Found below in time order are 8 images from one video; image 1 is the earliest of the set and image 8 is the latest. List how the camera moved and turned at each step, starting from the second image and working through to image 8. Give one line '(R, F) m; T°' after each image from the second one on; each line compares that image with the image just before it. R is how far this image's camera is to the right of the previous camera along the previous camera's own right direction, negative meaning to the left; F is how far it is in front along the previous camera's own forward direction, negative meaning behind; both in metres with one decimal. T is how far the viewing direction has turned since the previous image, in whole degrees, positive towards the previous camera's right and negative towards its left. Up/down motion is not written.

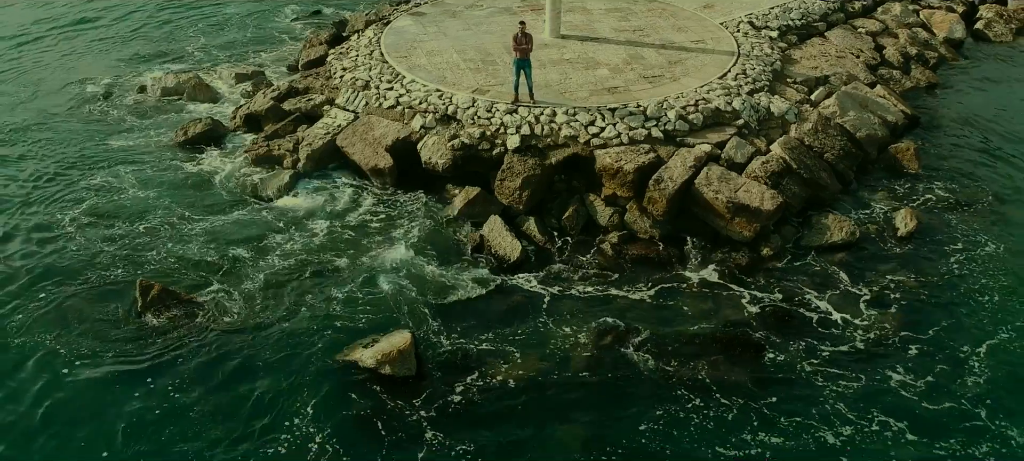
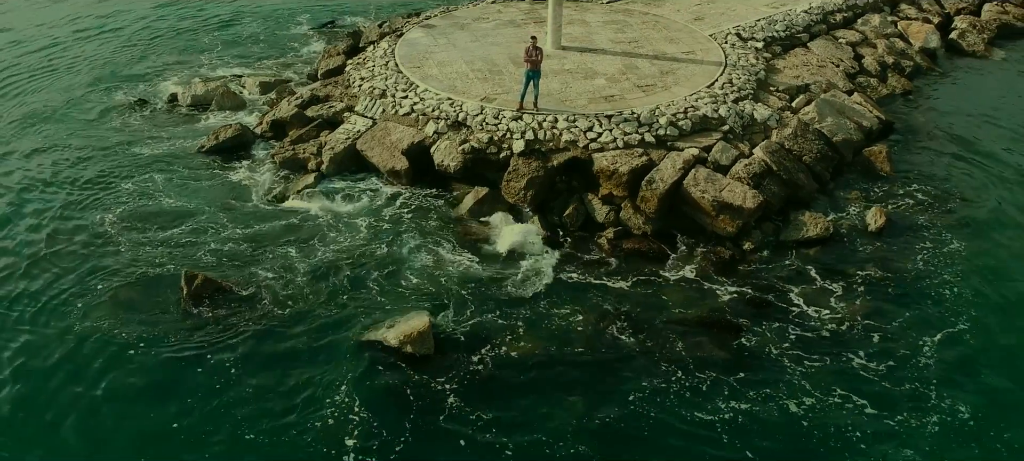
(-0.1, -1.6) m; 0°
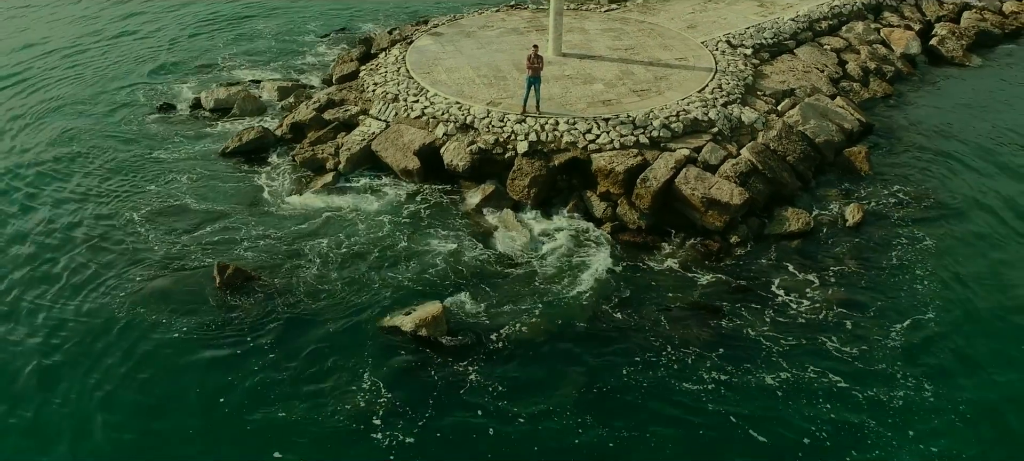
(-0.1, -1.4) m; 0°
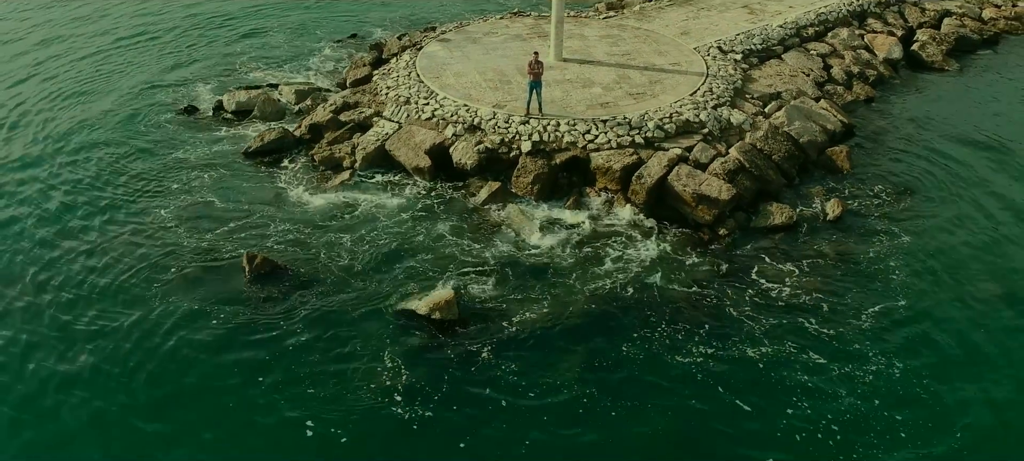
(-0.1, -1.5) m; 0°
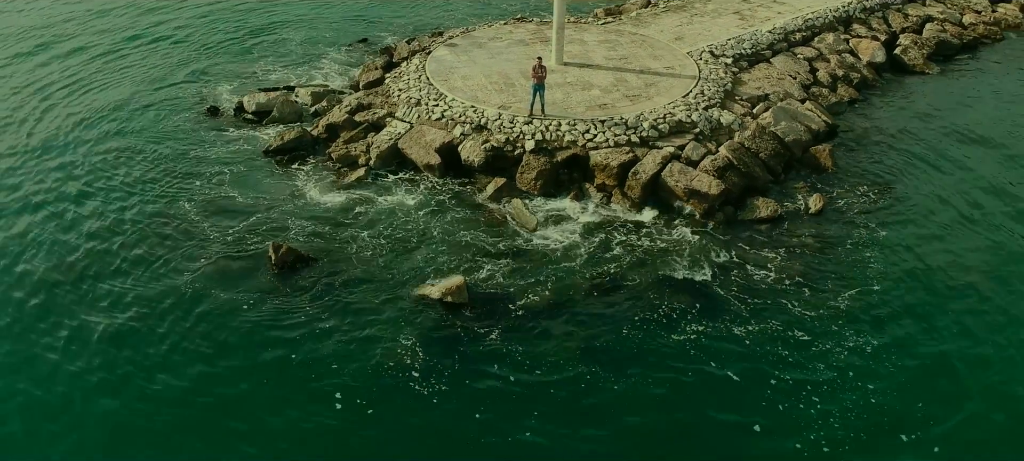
(-0.2, -1.5) m; 0°
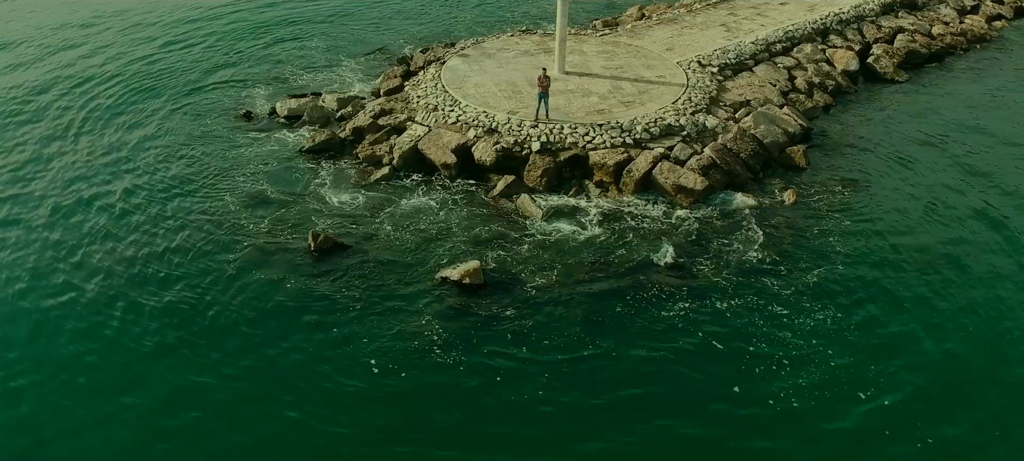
(-0.3, -2.8) m; 0°
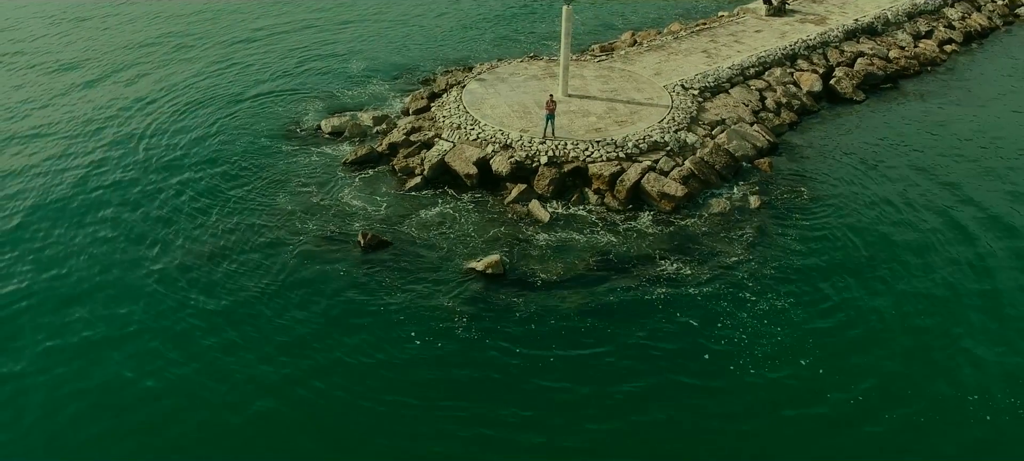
(-0.6, -5.0) m; 0°
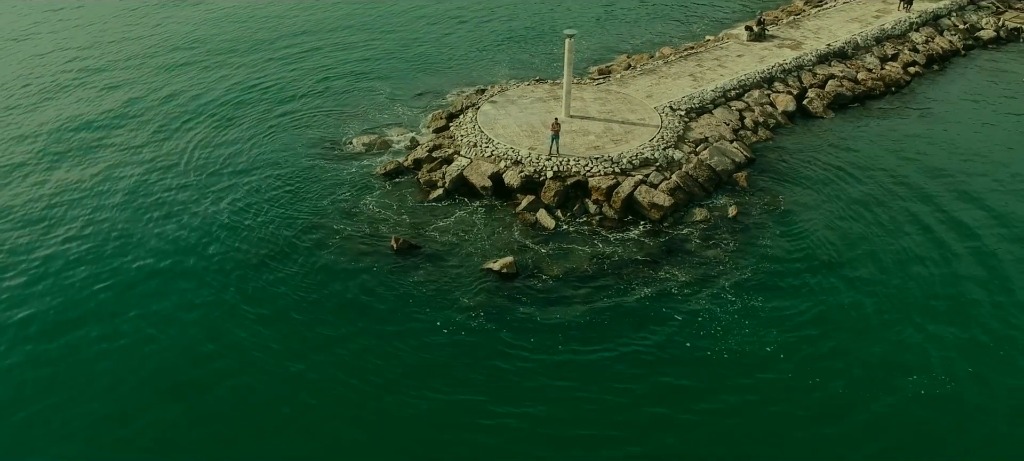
(-0.6, -4.7) m; 0°
